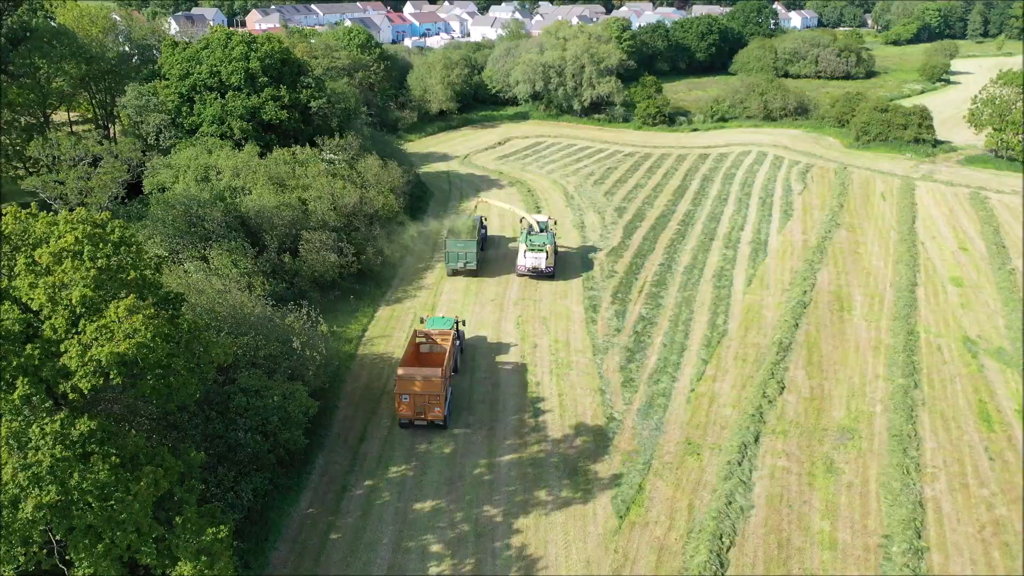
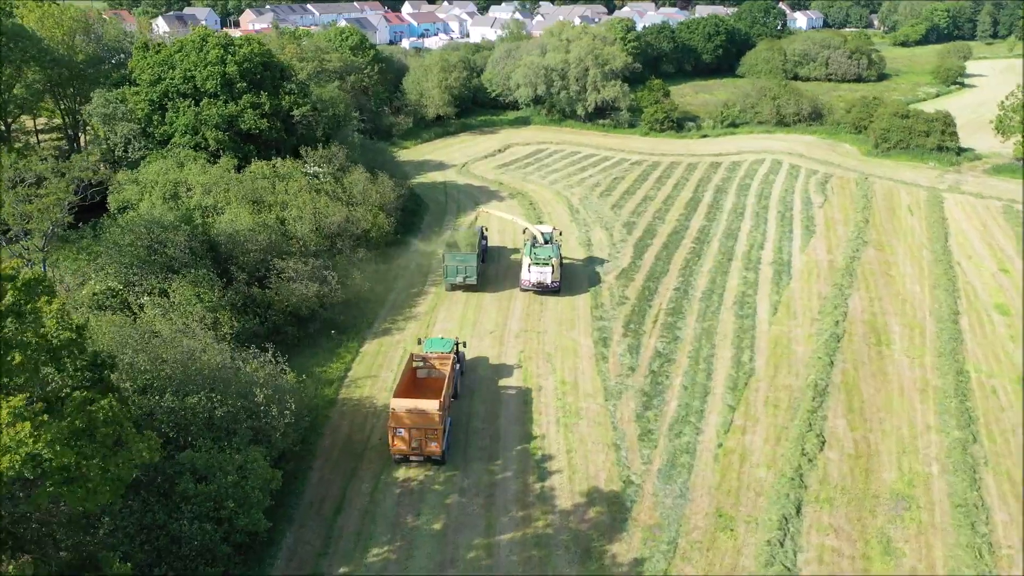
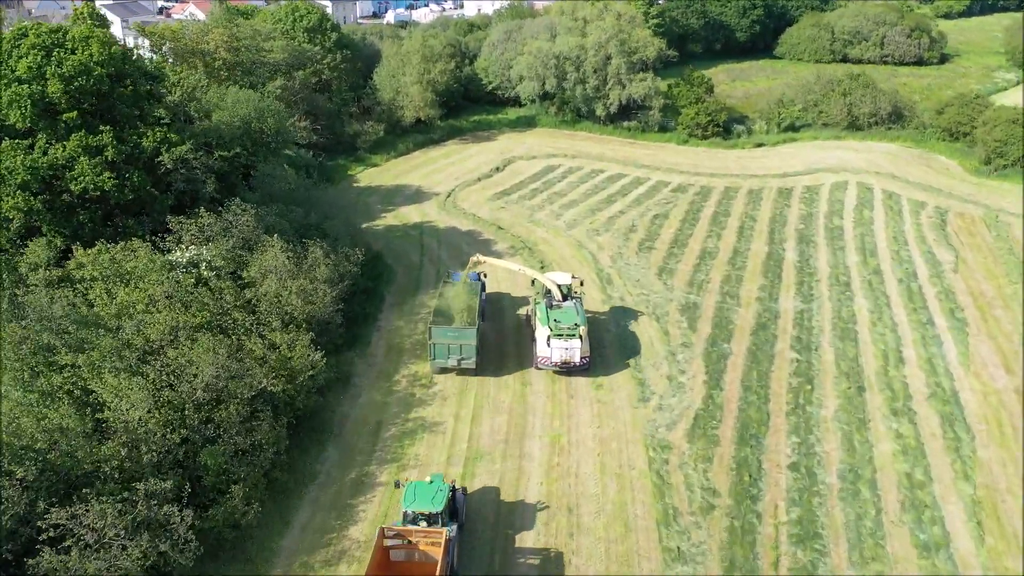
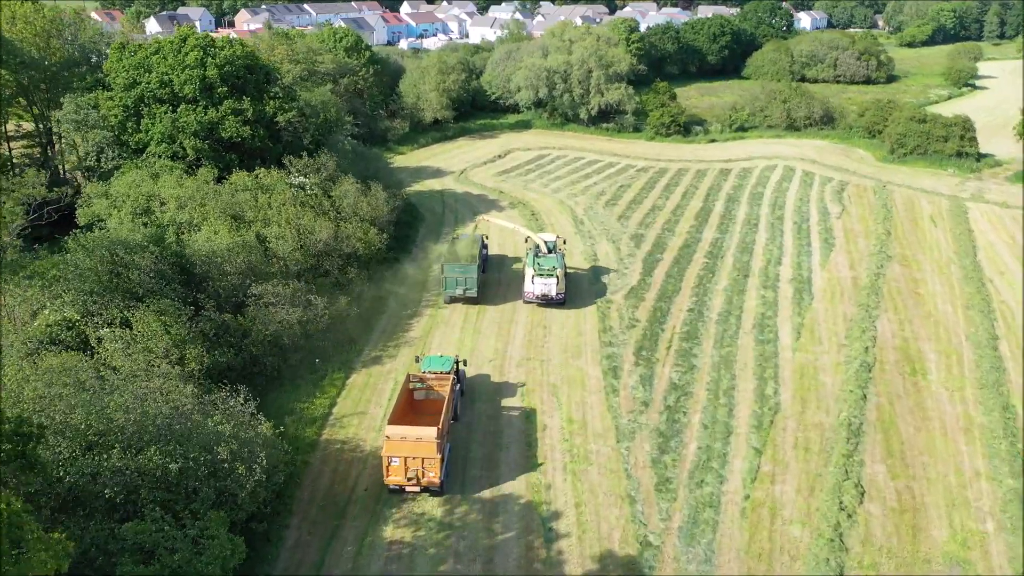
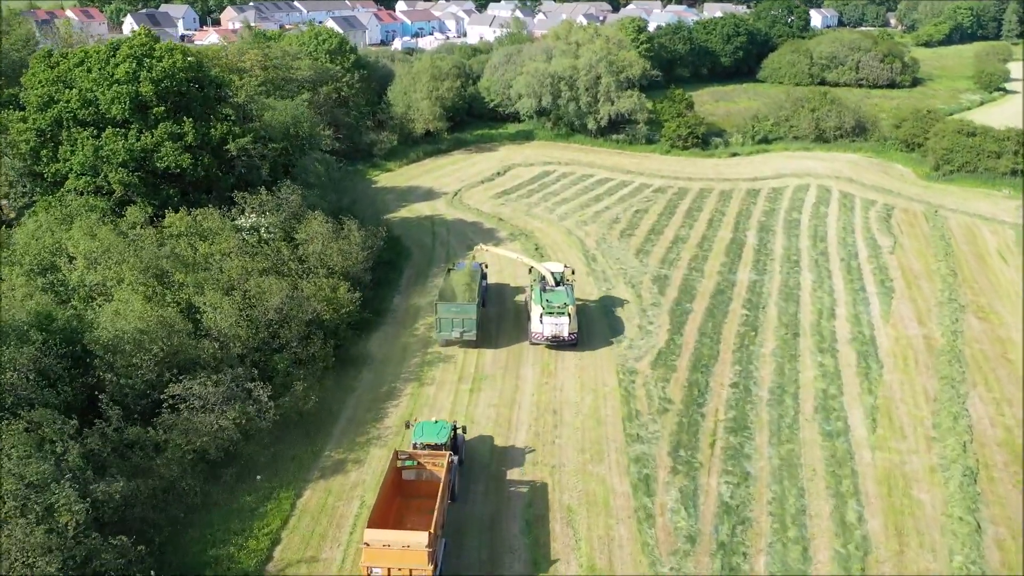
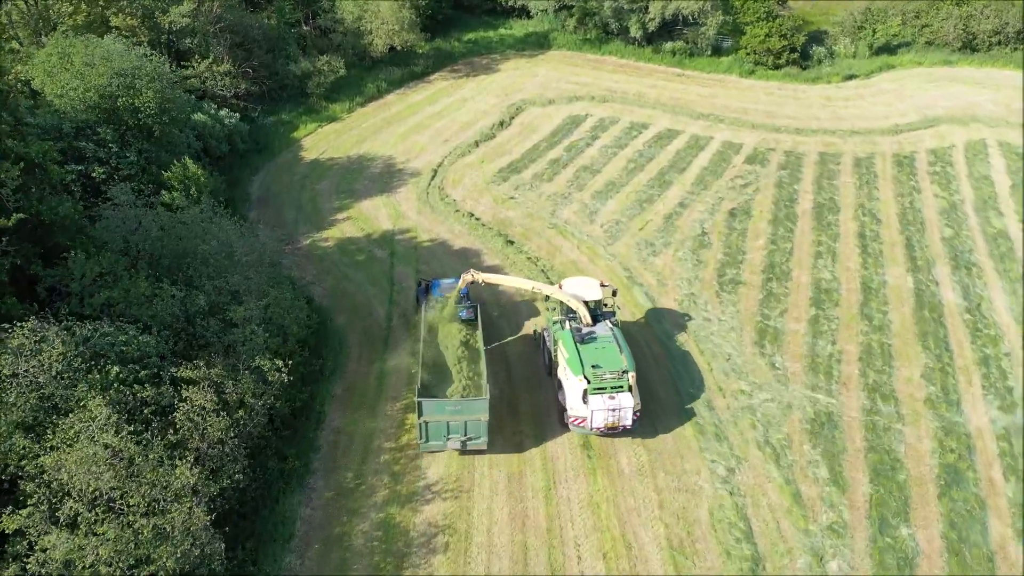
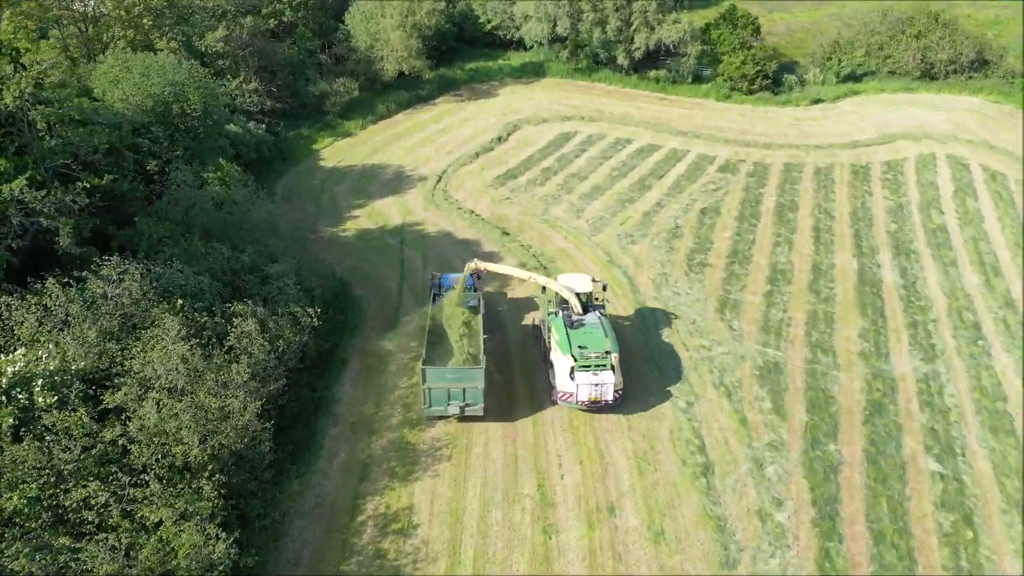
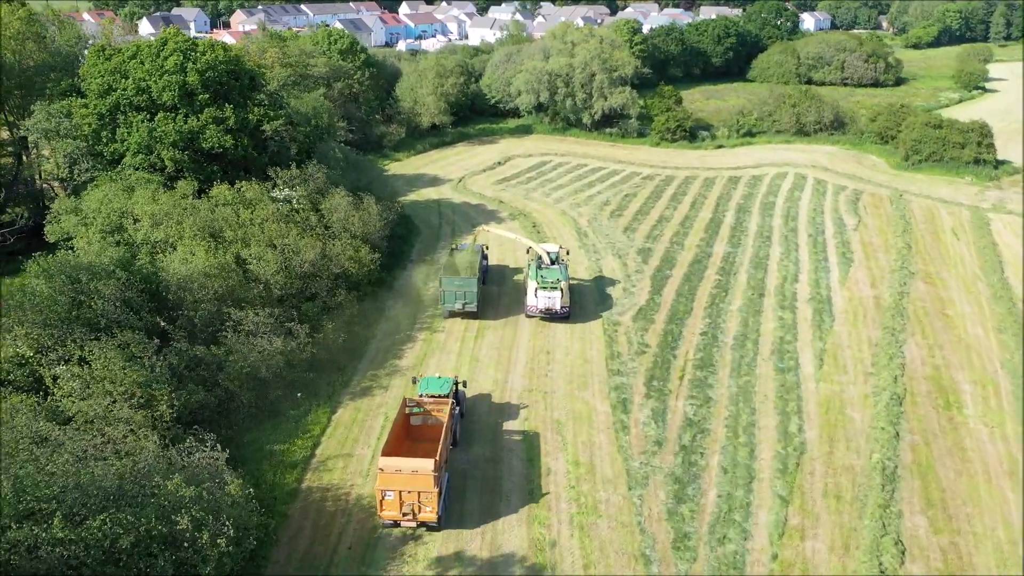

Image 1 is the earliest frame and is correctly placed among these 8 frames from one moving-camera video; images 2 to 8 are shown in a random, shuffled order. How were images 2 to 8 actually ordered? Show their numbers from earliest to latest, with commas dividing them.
2, 4, 8, 5, 3, 7, 6
